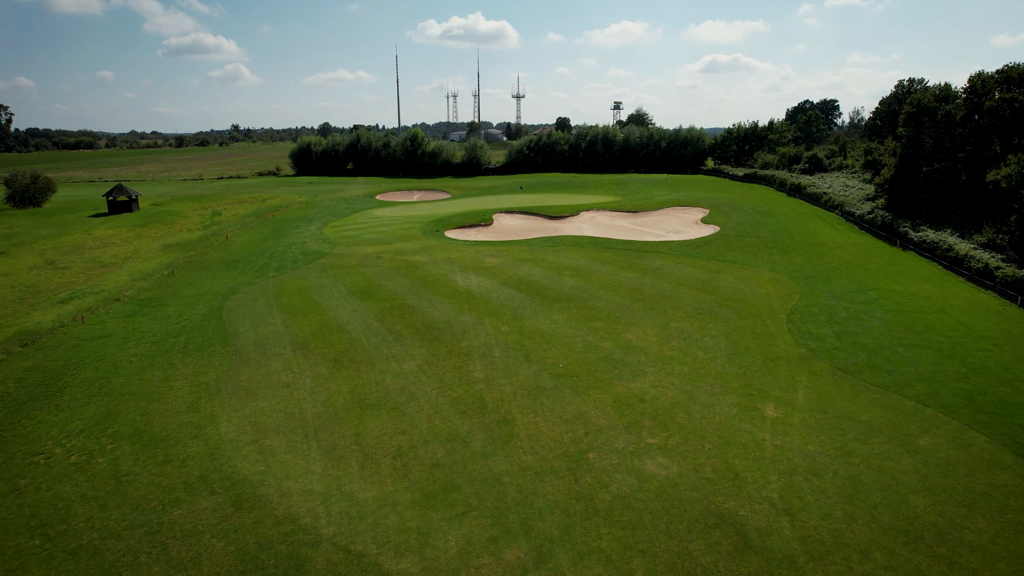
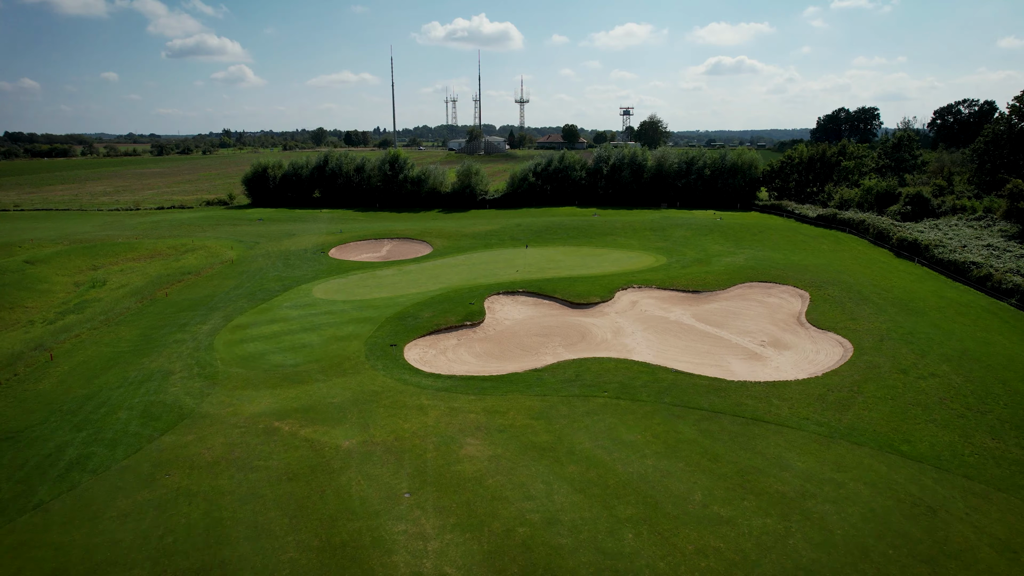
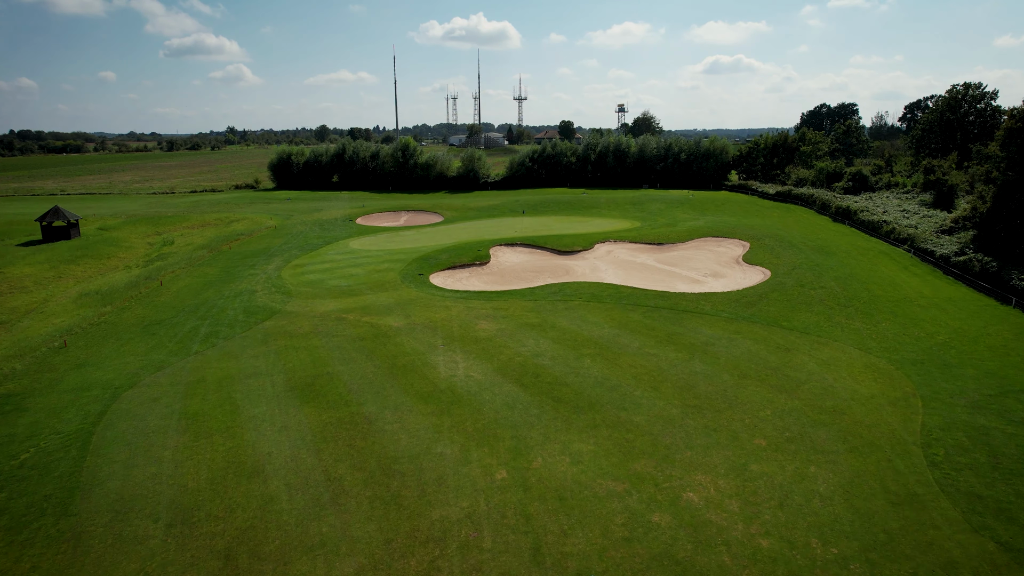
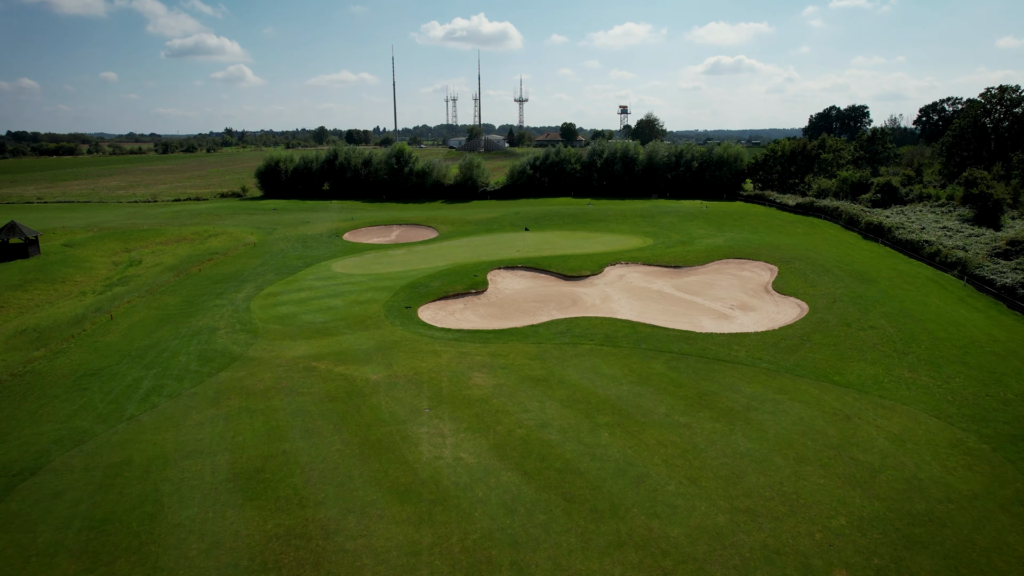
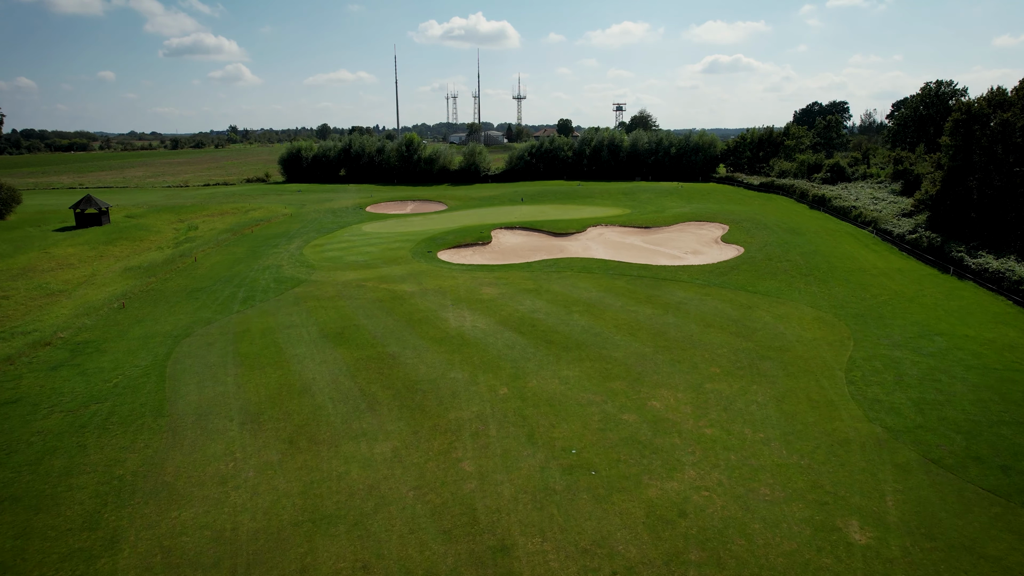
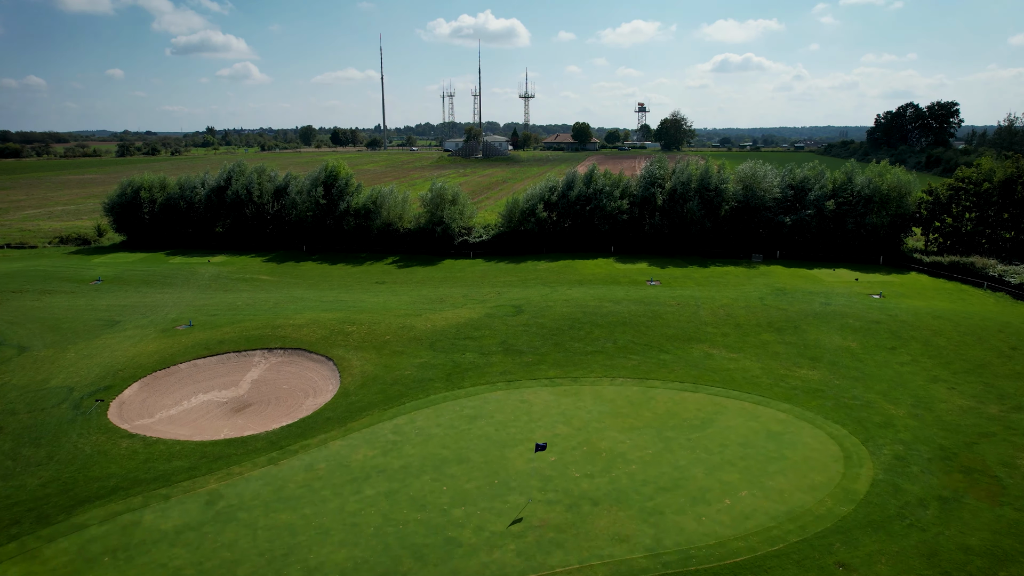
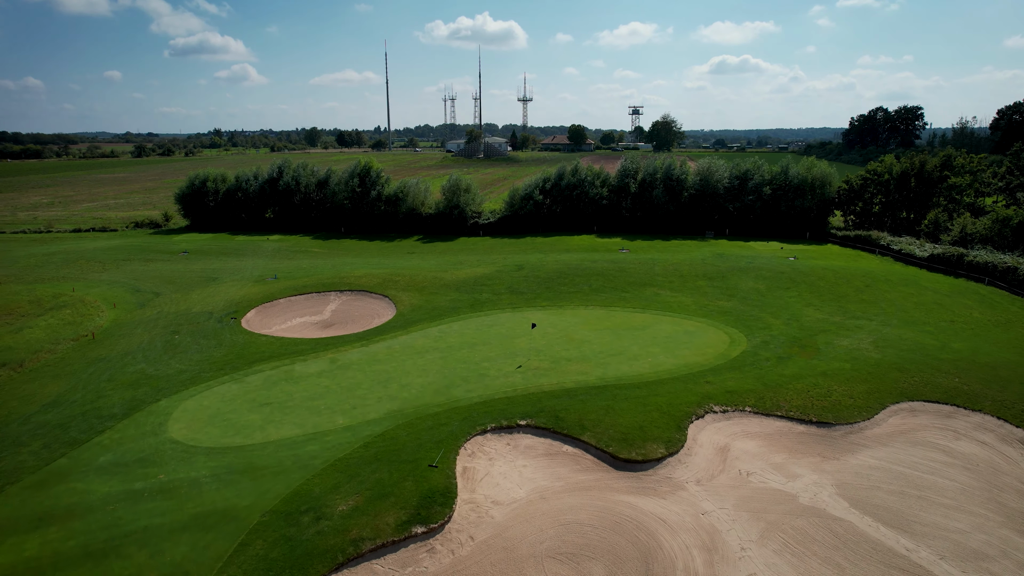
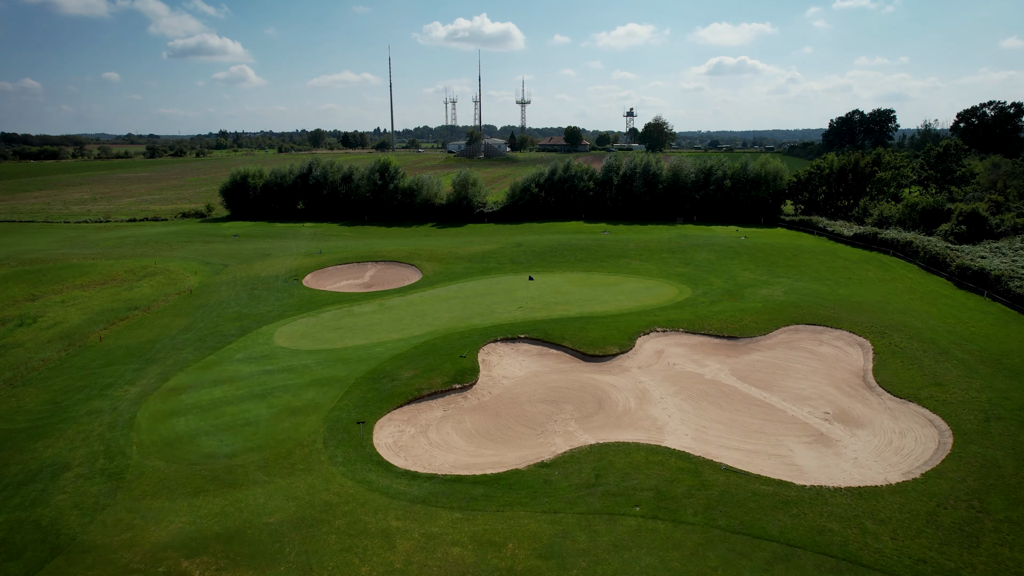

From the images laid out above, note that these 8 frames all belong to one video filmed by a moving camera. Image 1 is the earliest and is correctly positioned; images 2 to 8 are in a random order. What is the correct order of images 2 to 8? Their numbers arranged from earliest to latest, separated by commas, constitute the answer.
5, 3, 4, 2, 8, 7, 6
